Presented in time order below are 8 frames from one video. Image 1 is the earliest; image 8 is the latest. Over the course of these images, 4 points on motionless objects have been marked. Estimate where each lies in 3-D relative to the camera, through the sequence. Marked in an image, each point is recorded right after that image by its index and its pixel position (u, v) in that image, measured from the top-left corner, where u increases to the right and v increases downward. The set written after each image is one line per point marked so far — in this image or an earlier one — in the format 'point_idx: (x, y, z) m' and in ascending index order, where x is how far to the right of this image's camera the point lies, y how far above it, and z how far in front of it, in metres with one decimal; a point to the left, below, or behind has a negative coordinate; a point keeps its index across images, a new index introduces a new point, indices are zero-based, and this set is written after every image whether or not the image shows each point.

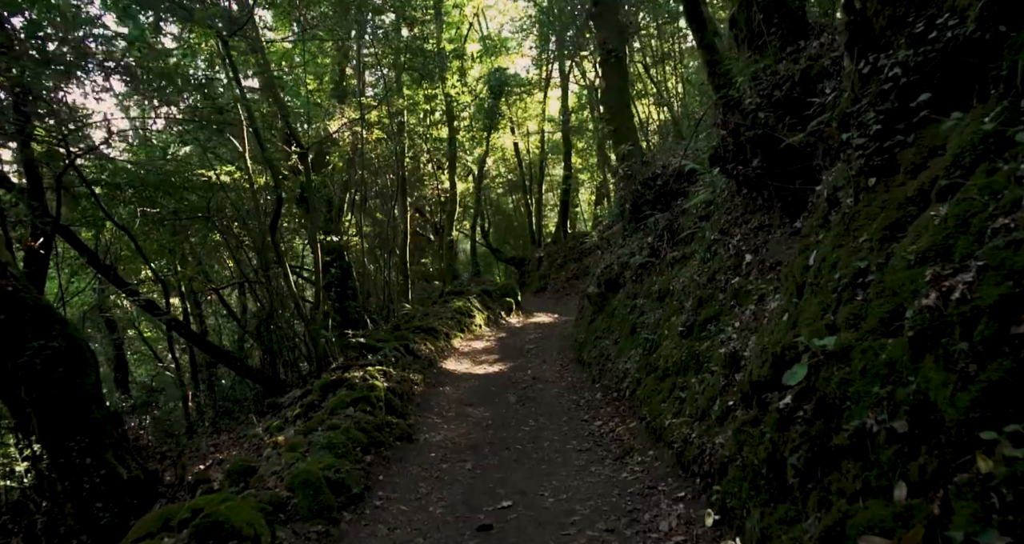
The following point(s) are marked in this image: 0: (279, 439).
0: (-2.7, -1.9, +8.7) m
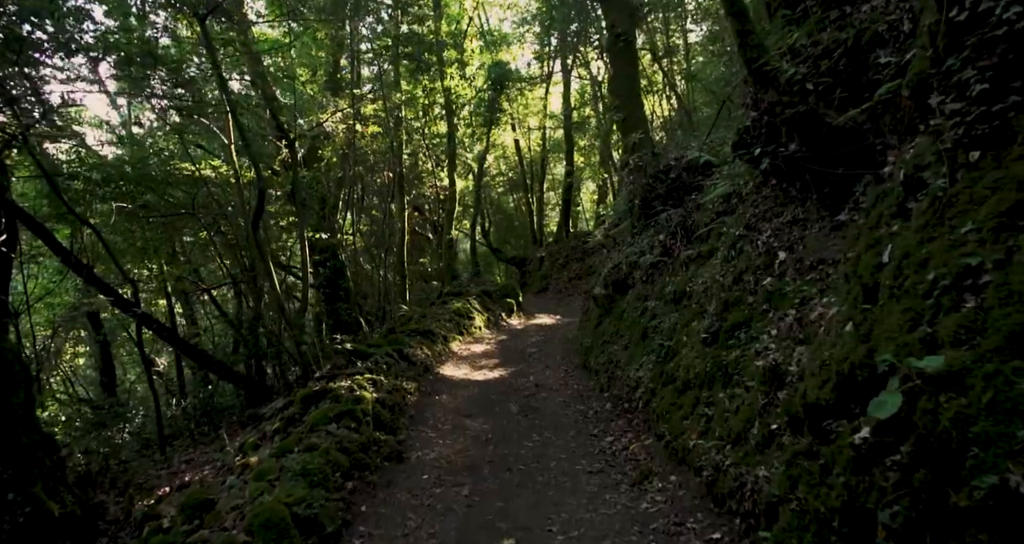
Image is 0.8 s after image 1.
0: (-2.7, -1.9, +7.7) m
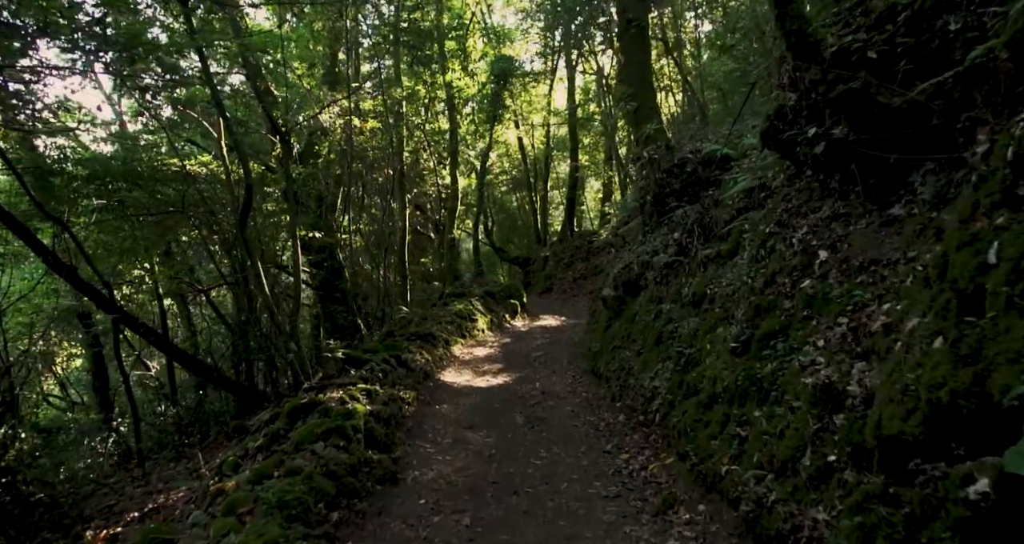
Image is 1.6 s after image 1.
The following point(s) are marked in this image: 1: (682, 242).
0: (-2.6, -1.9, +6.9) m
1: (+2.8, +0.5, +12.3) m
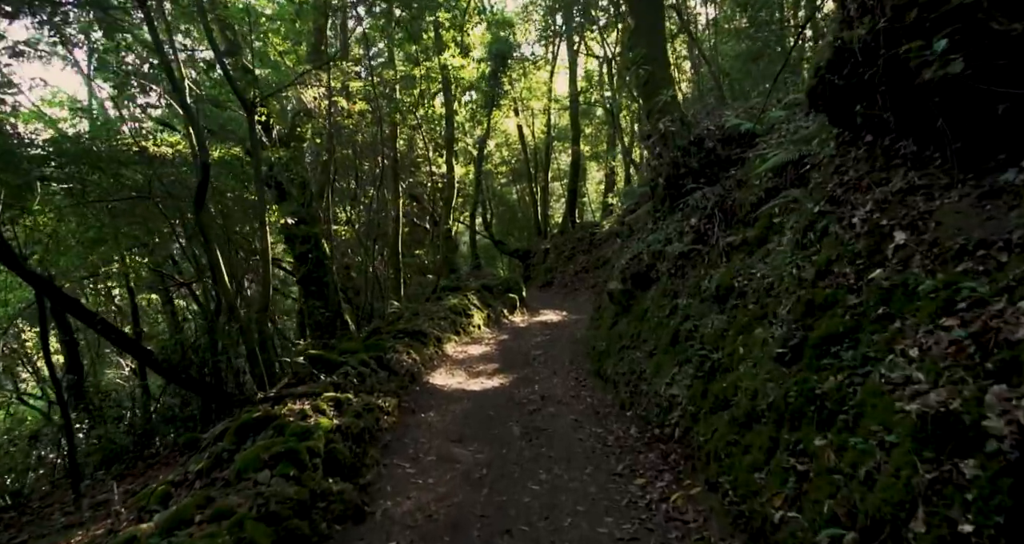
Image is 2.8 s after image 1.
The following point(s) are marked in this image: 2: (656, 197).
0: (-2.7, -1.9, +5.6) m
1: (+2.7, +0.6, +10.9) m
2: (+2.5, +1.3, +13.3) m
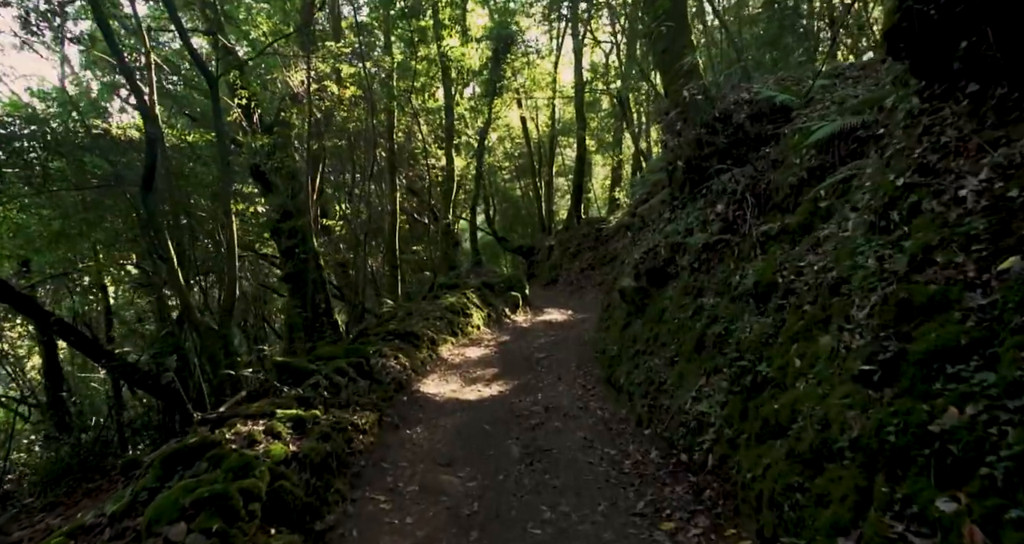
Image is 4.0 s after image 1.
0: (-2.7, -1.8, +4.2) m
1: (+2.7, +0.7, +9.4) m
2: (+2.5, +1.4, +11.8) m
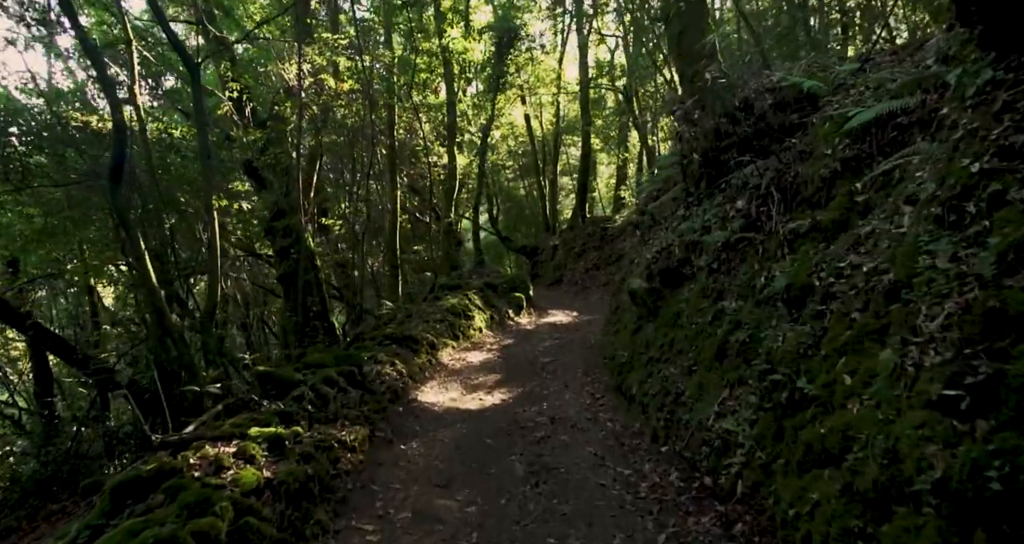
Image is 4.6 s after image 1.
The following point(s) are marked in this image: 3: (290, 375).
0: (-2.7, -1.8, +3.4) m
1: (+2.7, +0.7, +8.7) m
2: (+2.6, +1.4, +11.1) m
3: (-2.4, -1.1, +8.3) m
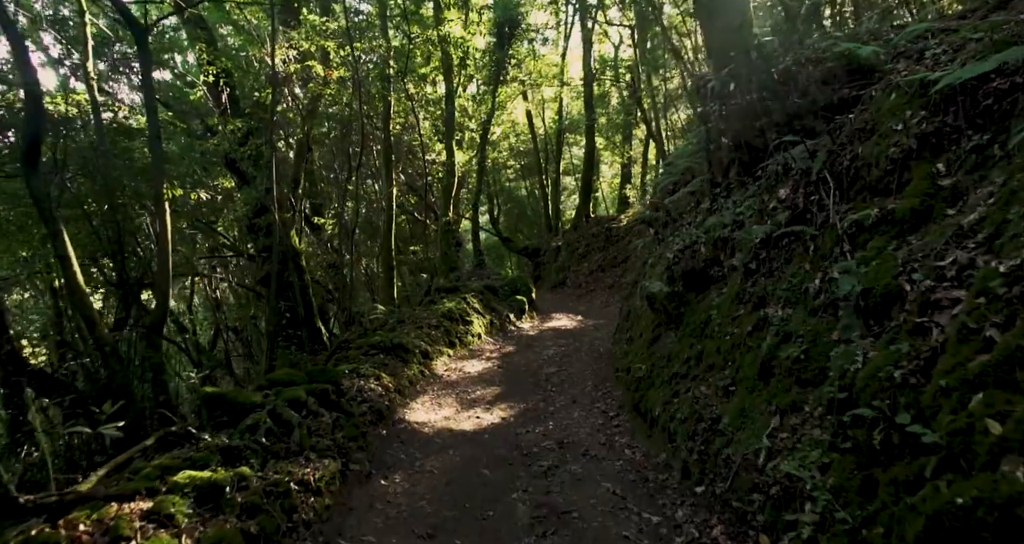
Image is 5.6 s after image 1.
0: (-2.7, -1.8, +2.1) m
1: (+2.7, +0.7, +7.3) m
2: (+2.6, +1.4, +9.7) m
3: (-2.4, -1.1, +6.9) m
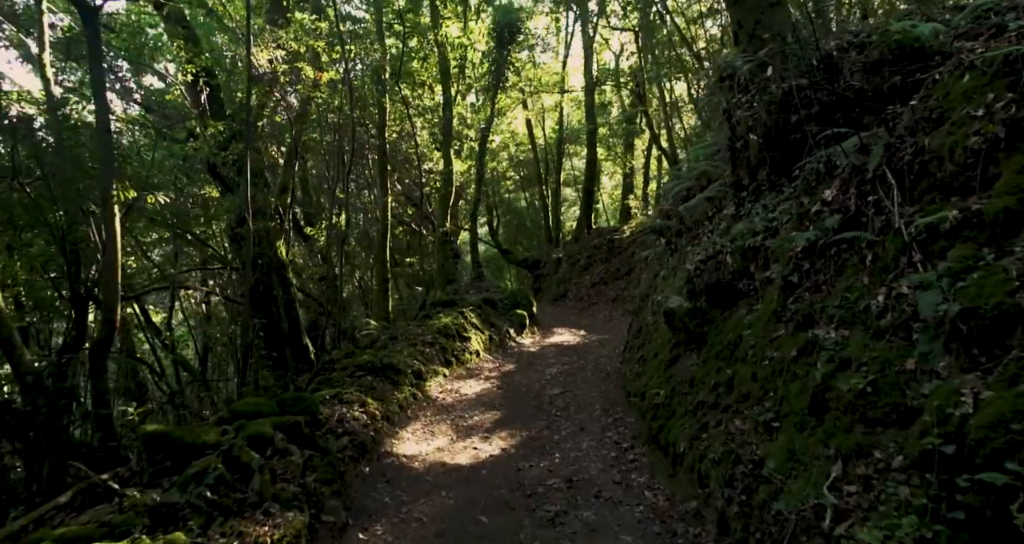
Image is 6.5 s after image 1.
0: (-2.7, -1.8, +0.9) m
1: (+2.8, +0.6, +6.2) m
2: (+2.6, +1.2, +8.6) m
3: (-2.4, -1.2, +5.8) m
